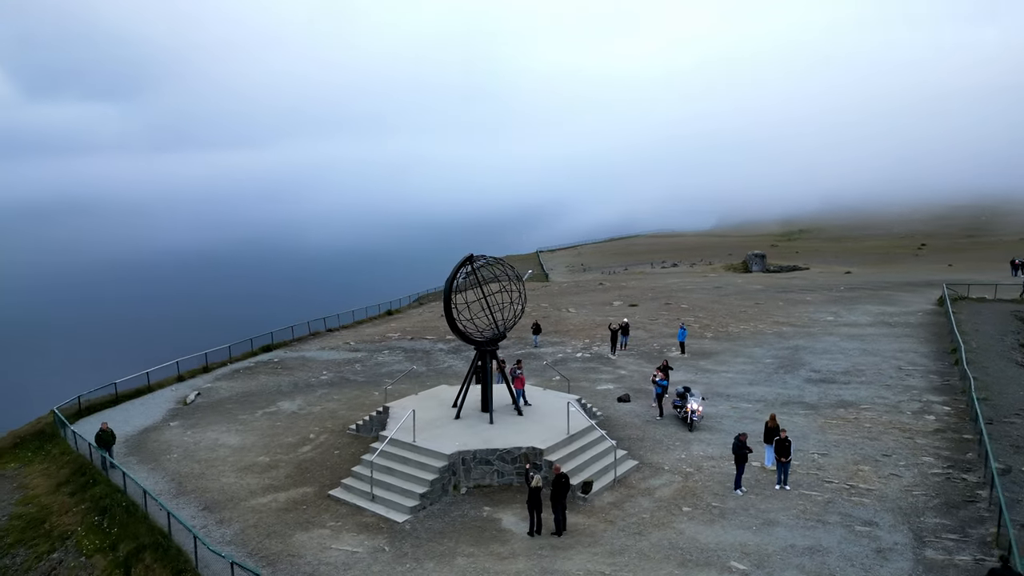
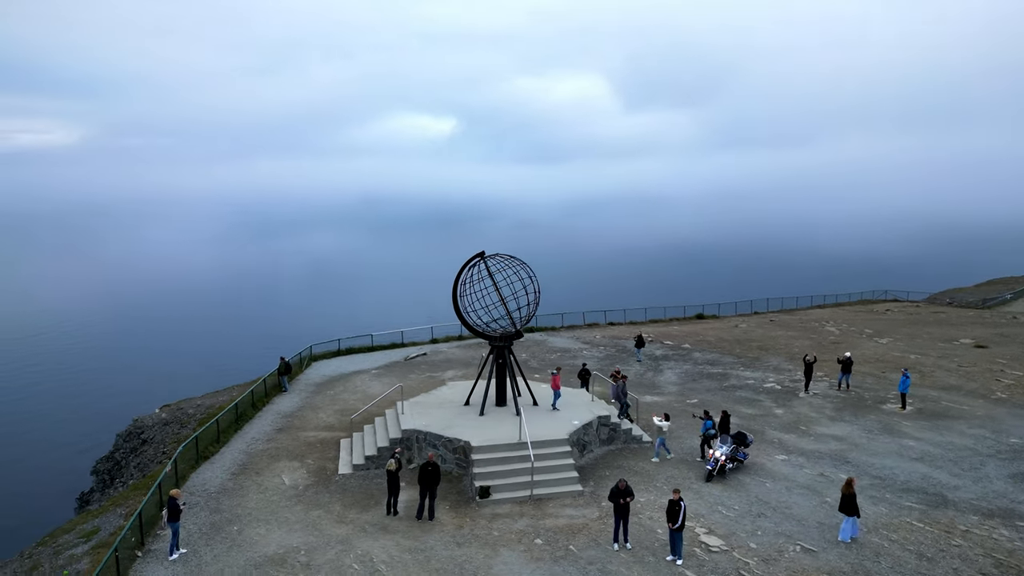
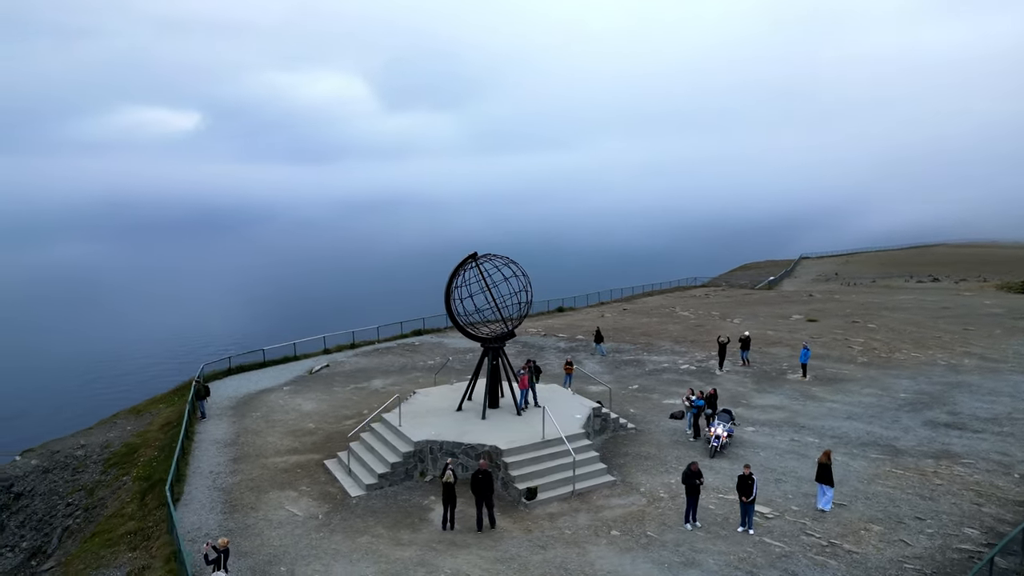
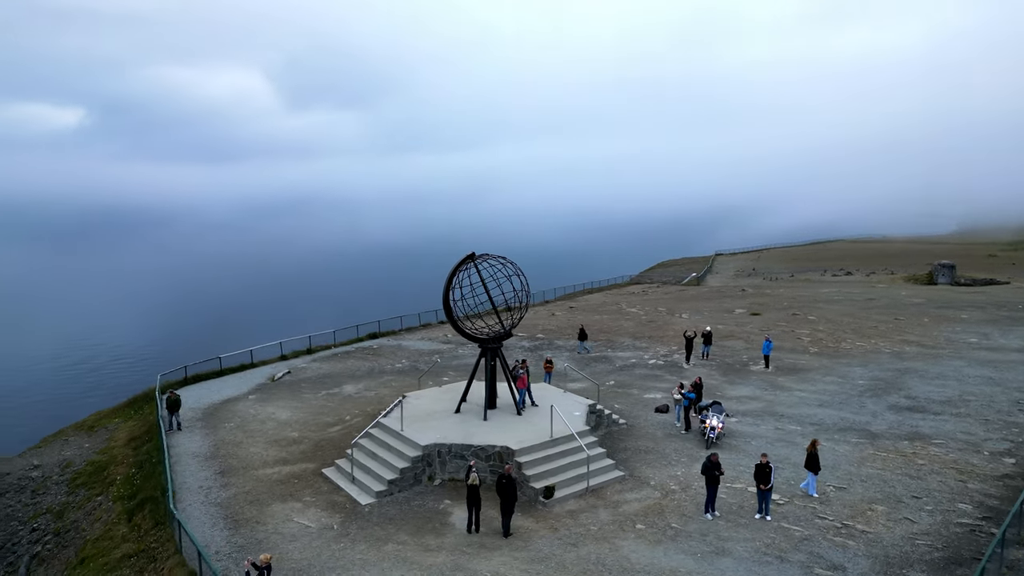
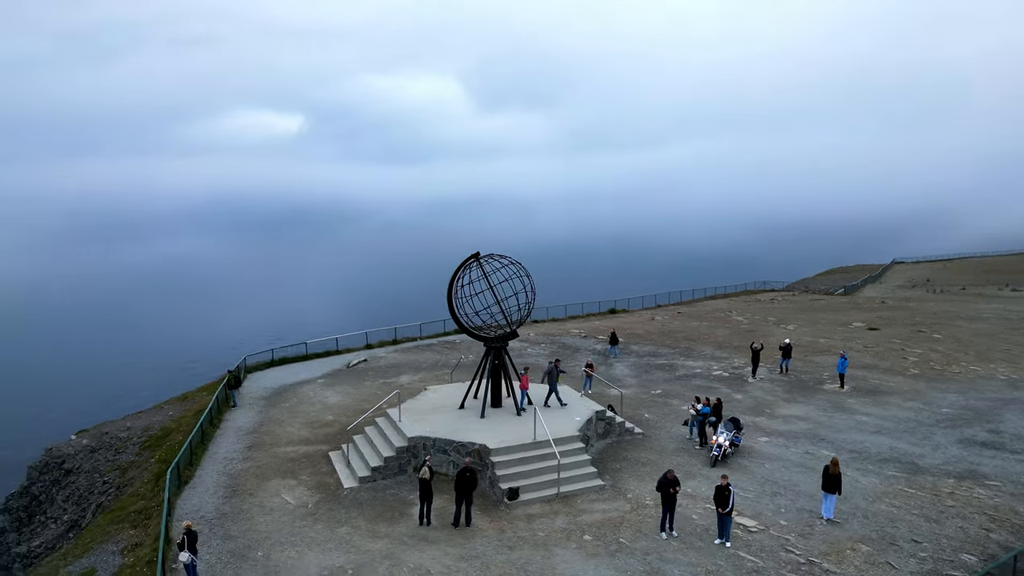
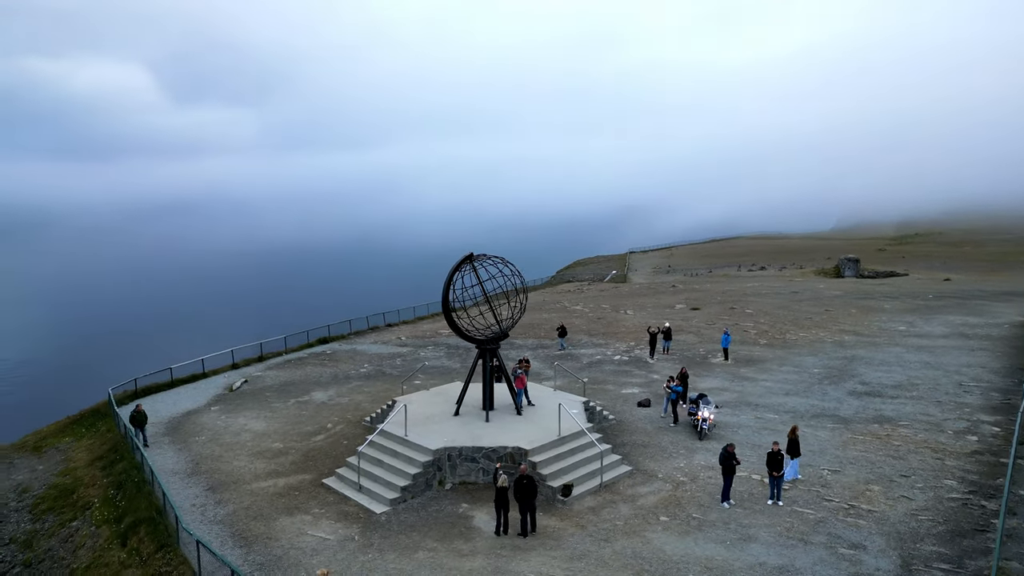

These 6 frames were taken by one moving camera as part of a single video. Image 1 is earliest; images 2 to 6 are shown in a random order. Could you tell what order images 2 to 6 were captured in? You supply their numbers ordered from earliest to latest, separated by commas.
6, 4, 3, 5, 2
